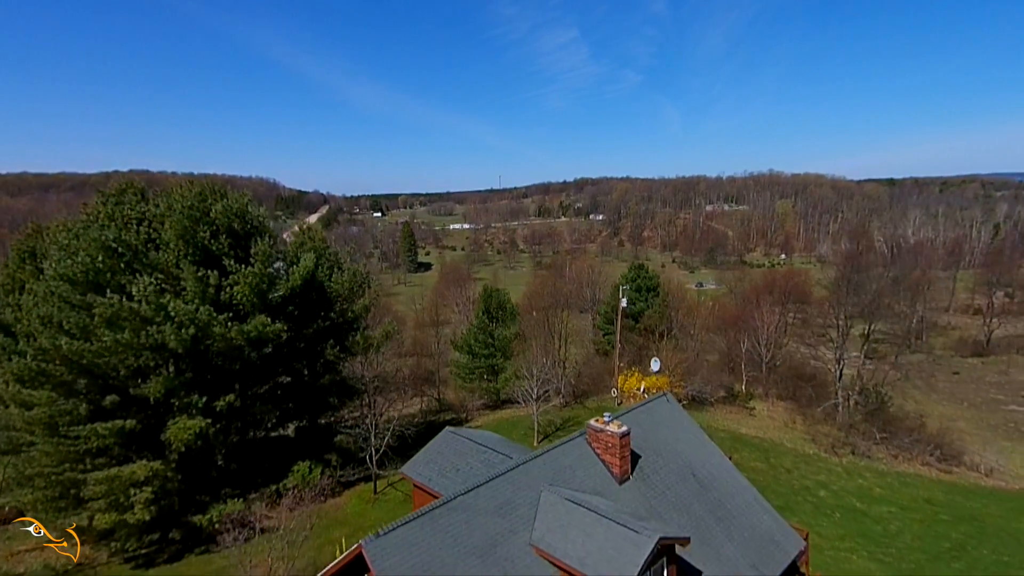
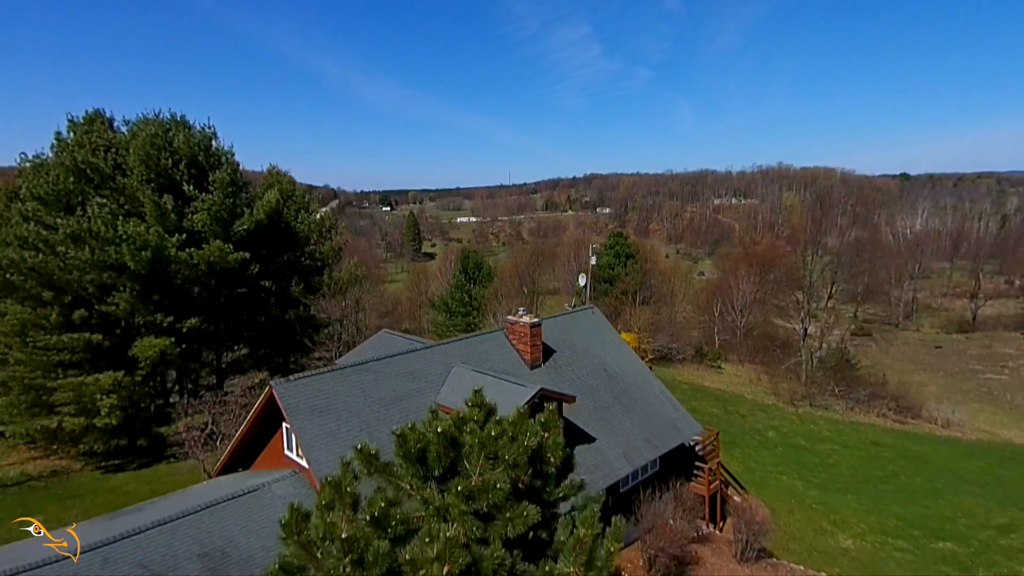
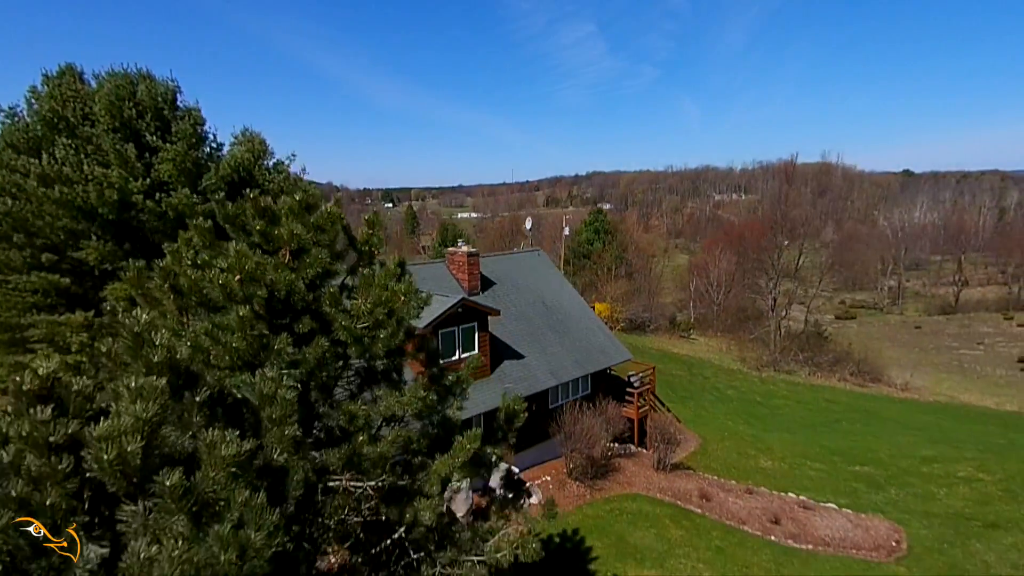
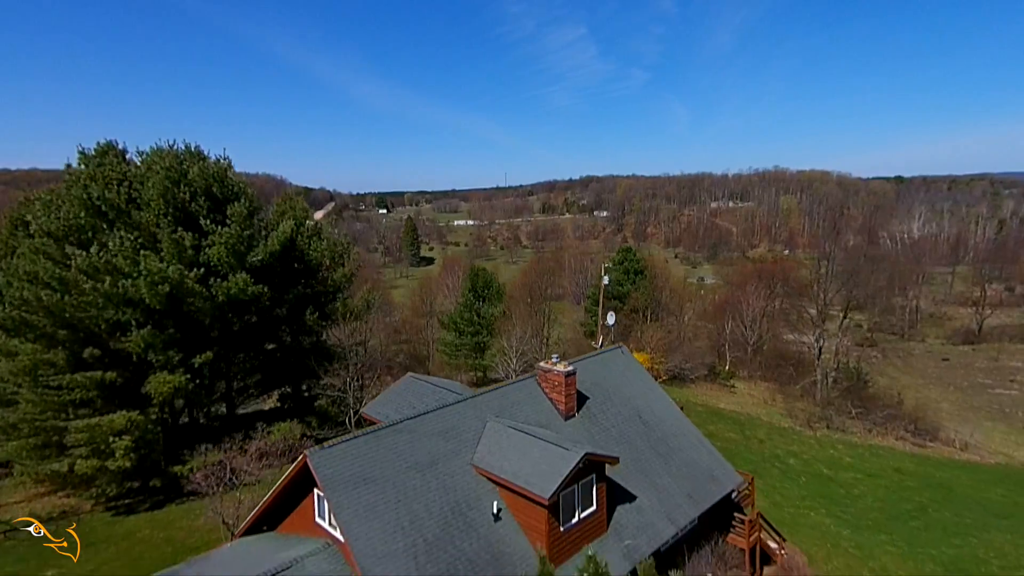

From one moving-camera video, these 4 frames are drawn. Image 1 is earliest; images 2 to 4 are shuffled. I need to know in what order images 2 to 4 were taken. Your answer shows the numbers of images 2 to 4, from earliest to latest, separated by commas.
4, 2, 3
